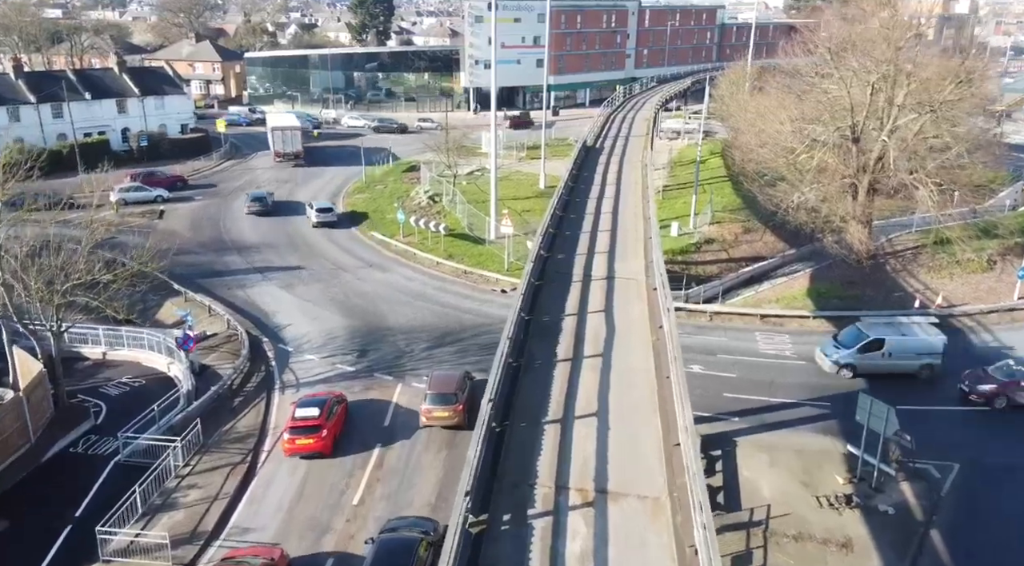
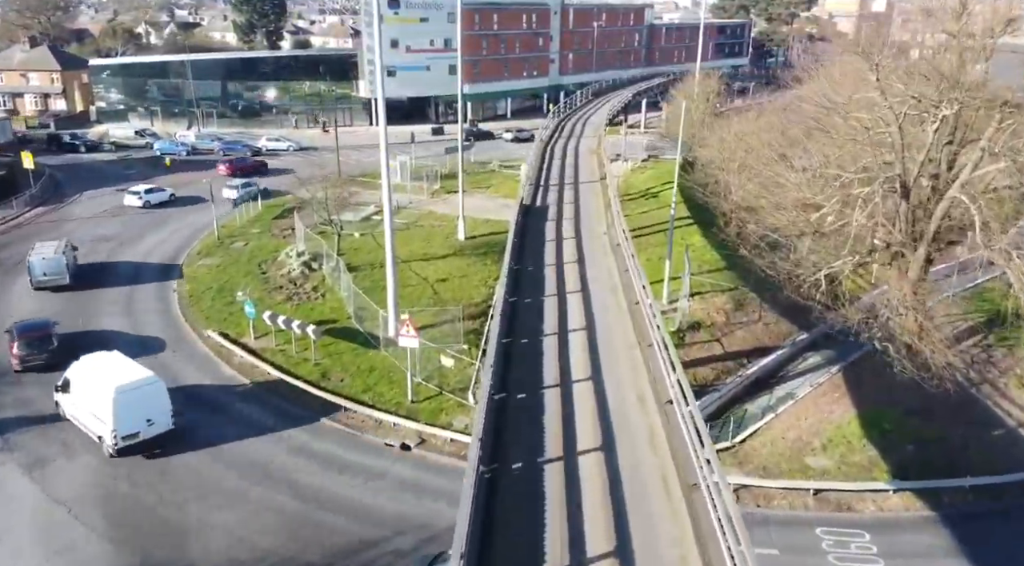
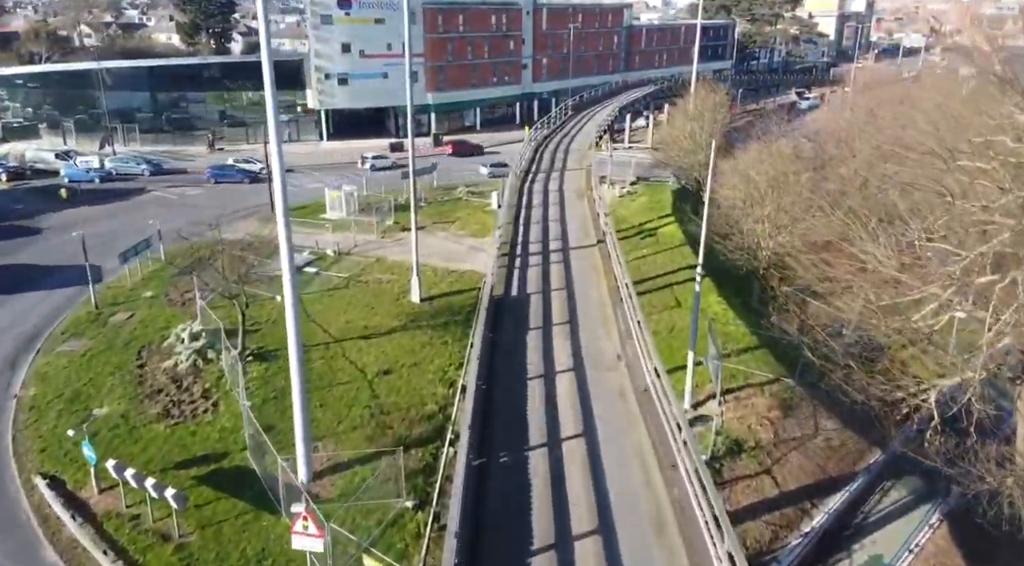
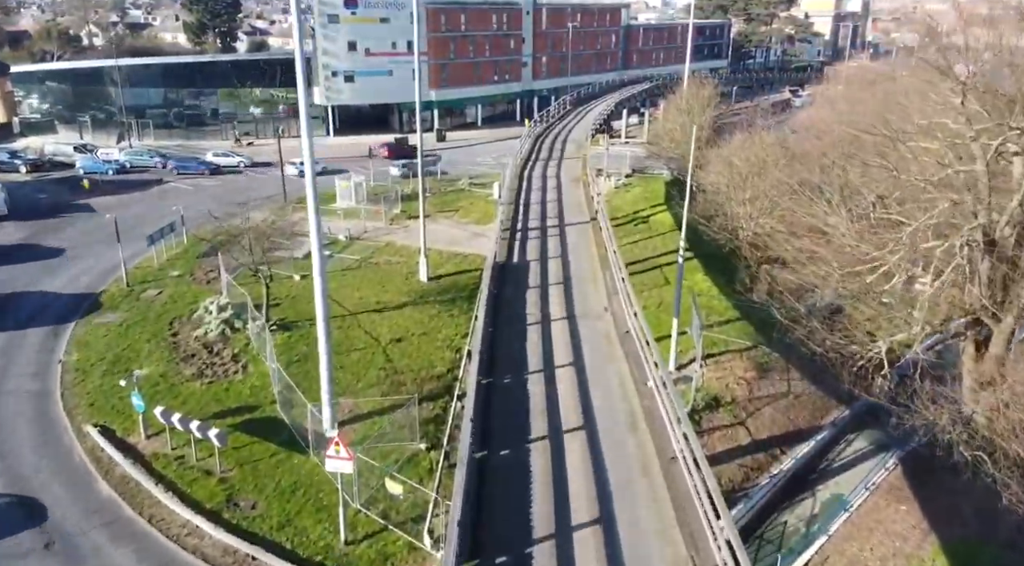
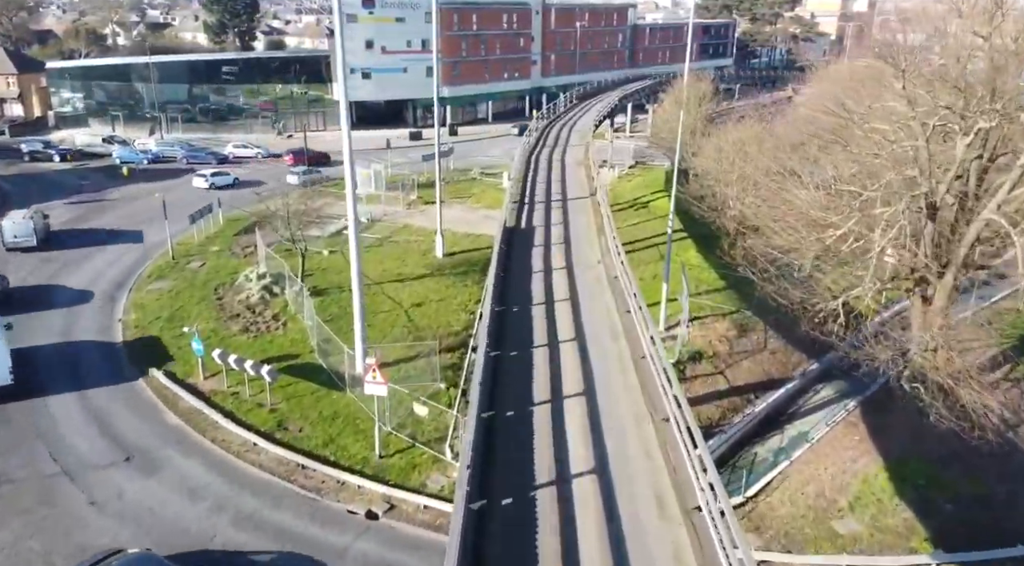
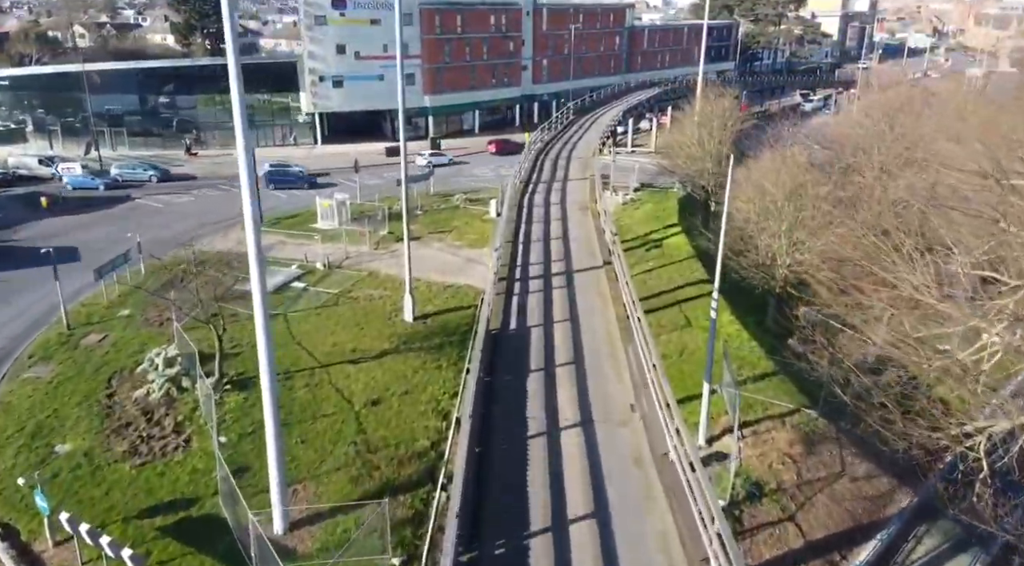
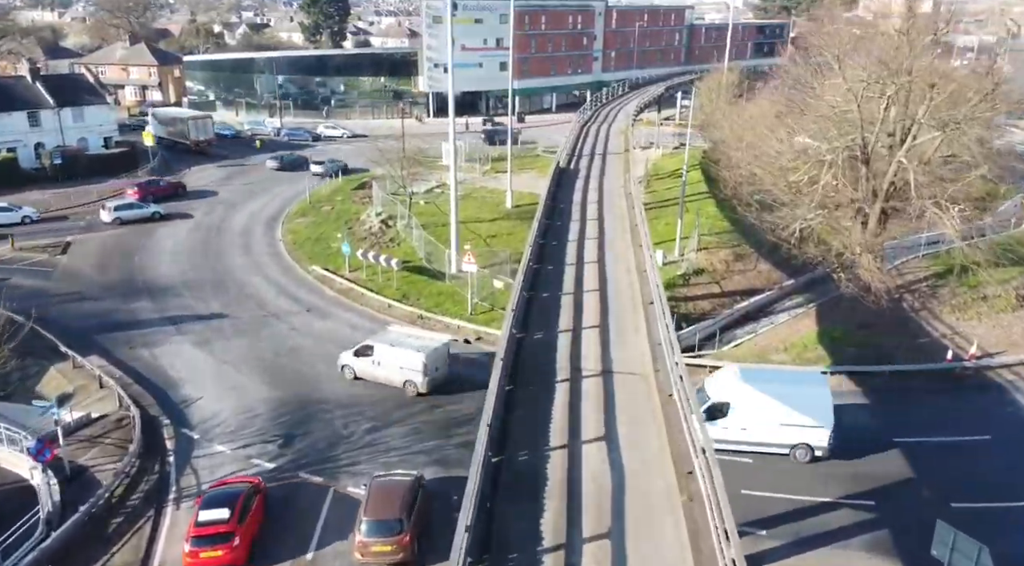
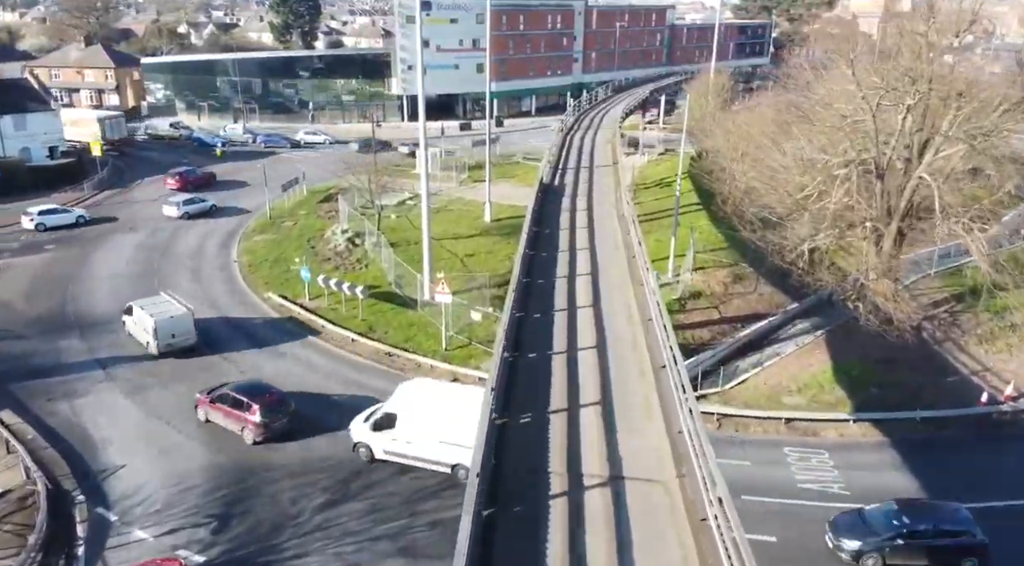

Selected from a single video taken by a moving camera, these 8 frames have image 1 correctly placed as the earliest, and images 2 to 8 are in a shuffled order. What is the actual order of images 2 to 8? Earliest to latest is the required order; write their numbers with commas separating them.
7, 8, 2, 5, 4, 3, 6
